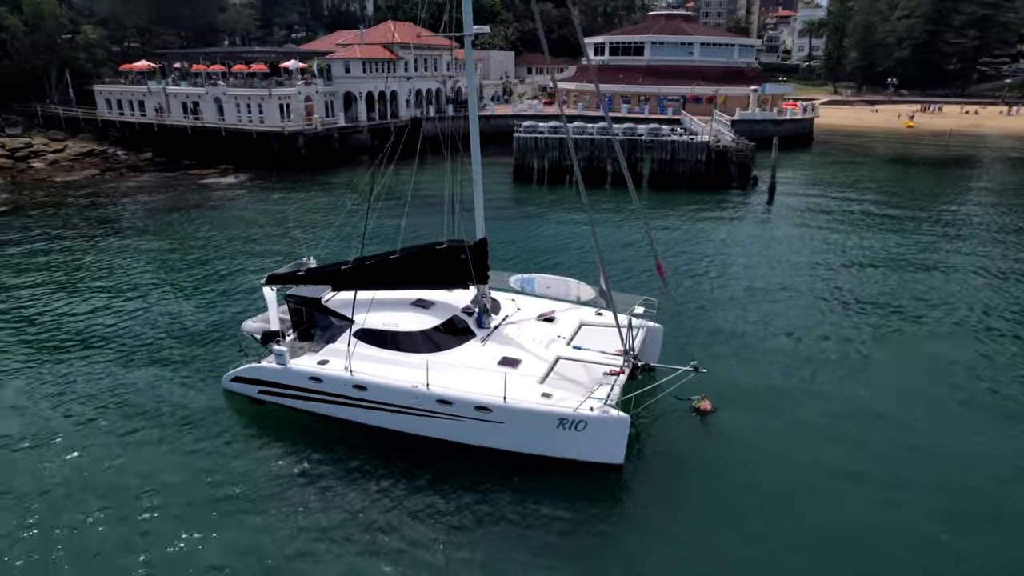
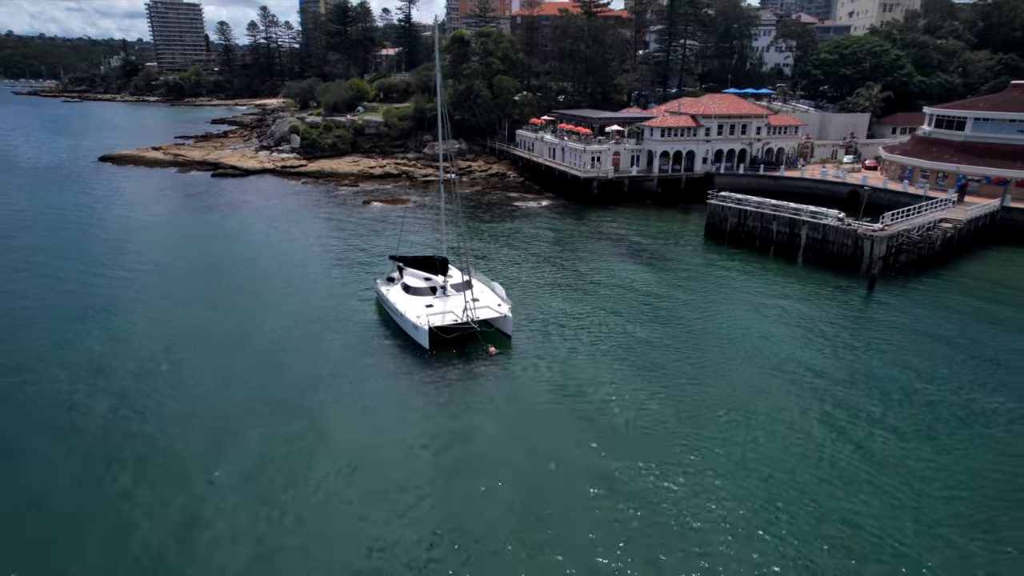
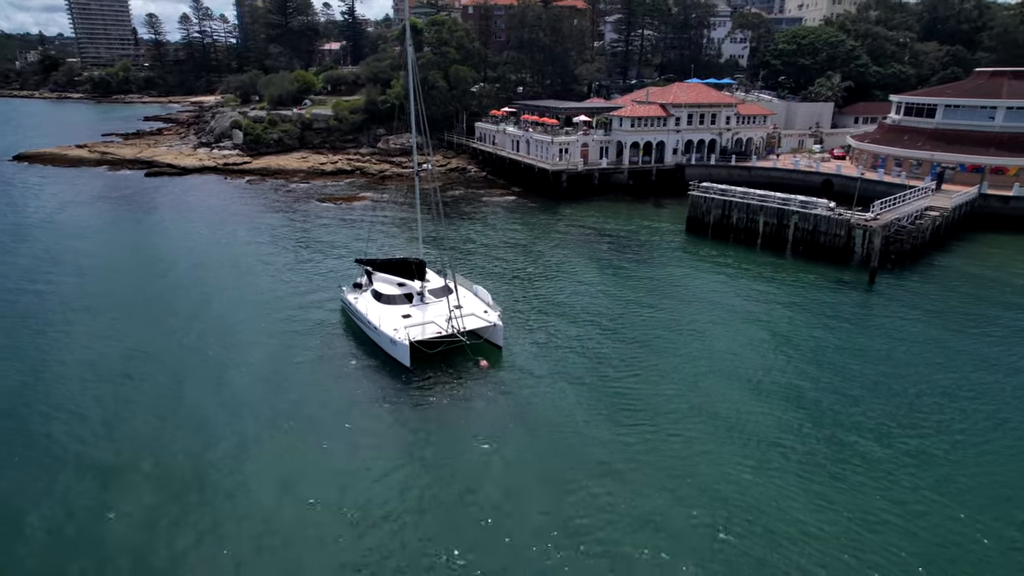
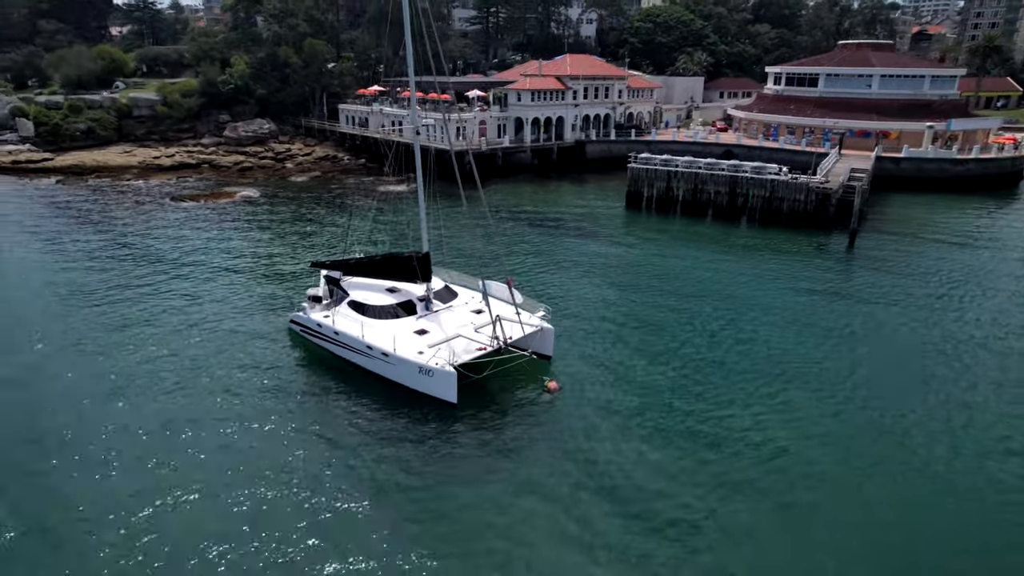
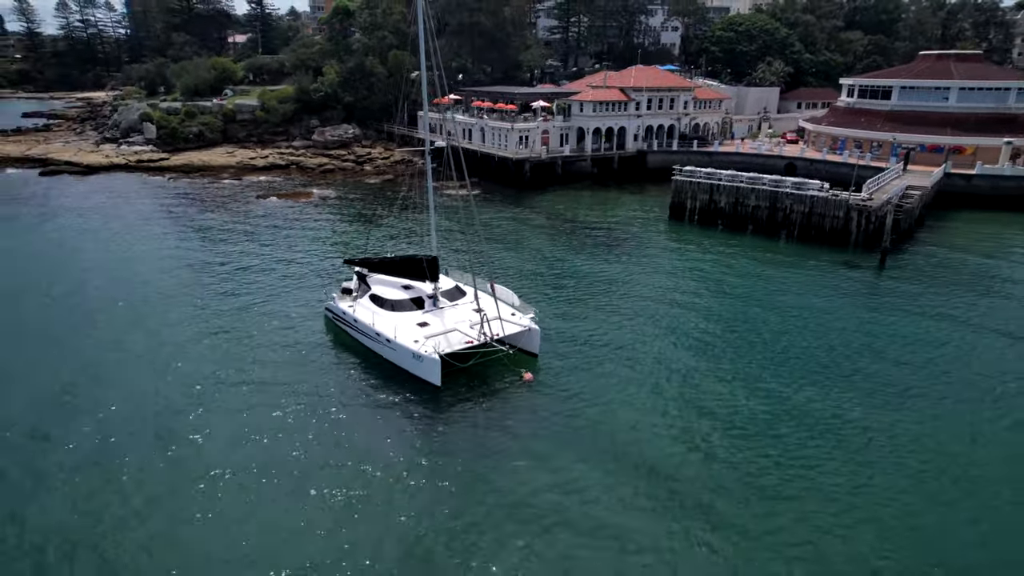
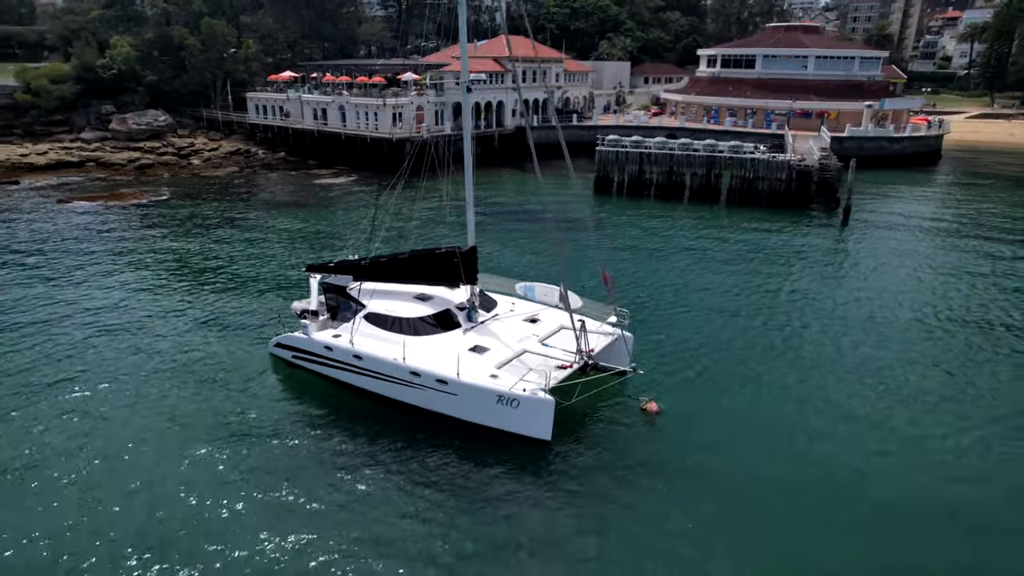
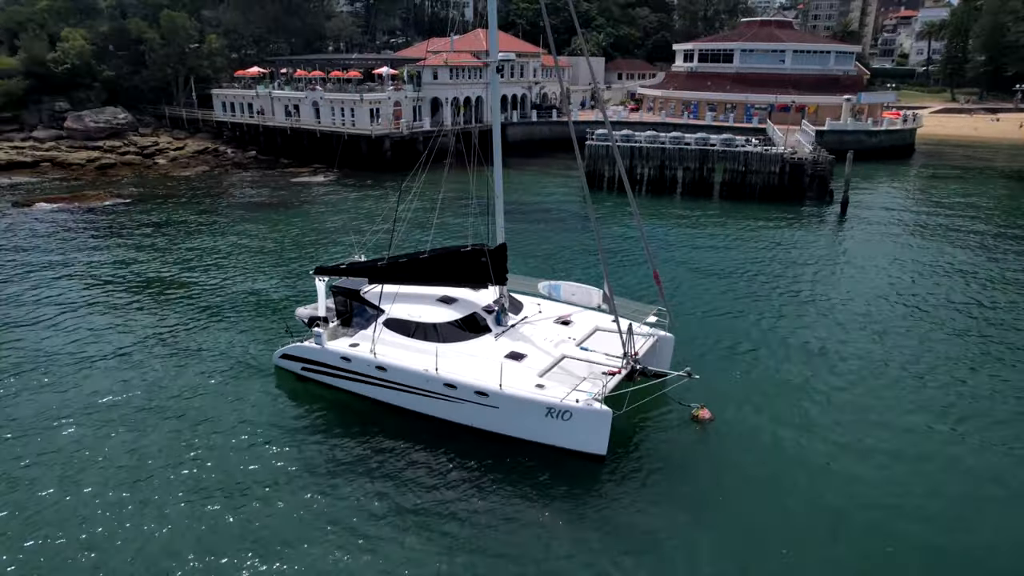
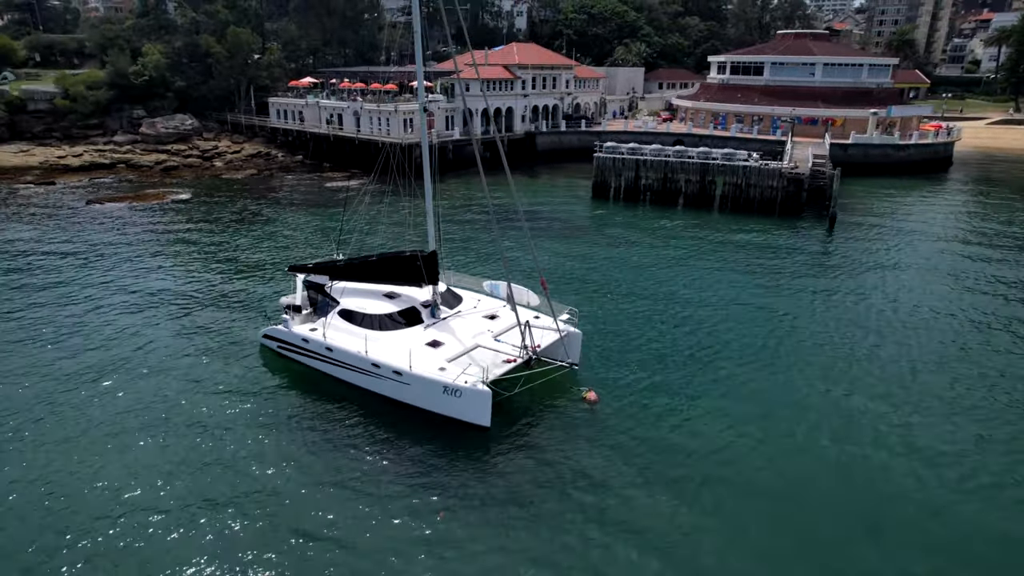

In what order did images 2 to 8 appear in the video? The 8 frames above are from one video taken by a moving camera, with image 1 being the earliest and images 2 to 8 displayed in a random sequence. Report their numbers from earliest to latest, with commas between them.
7, 6, 8, 4, 5, 3, 2
